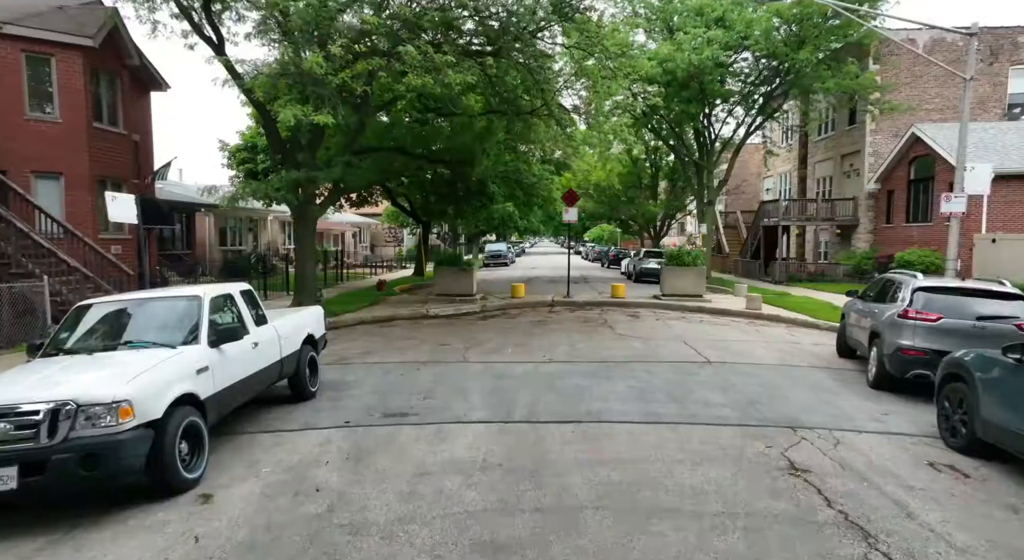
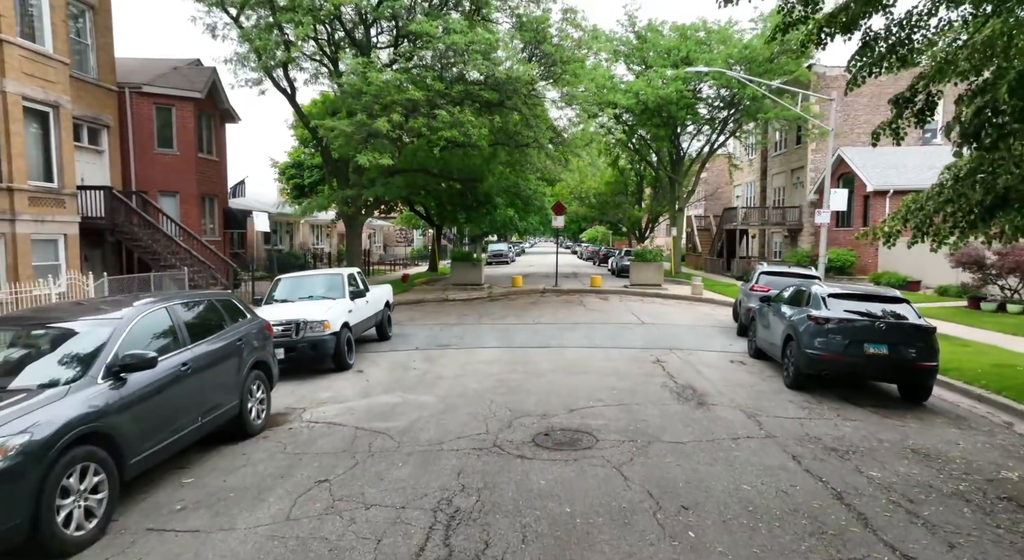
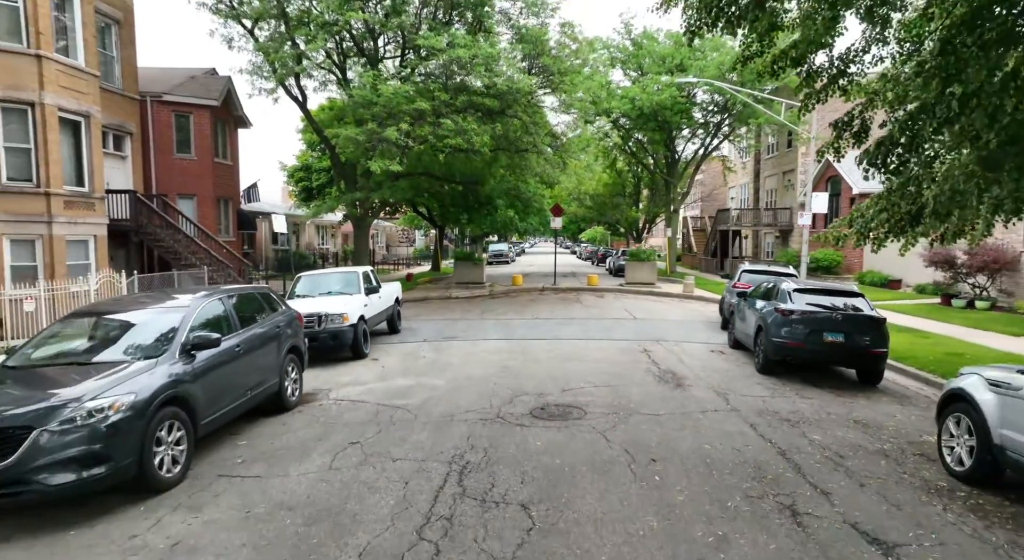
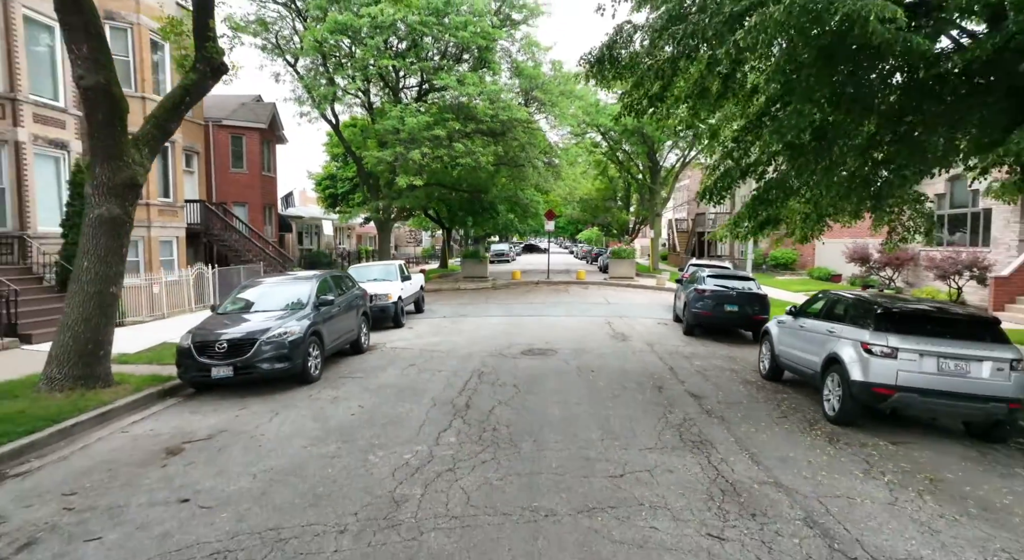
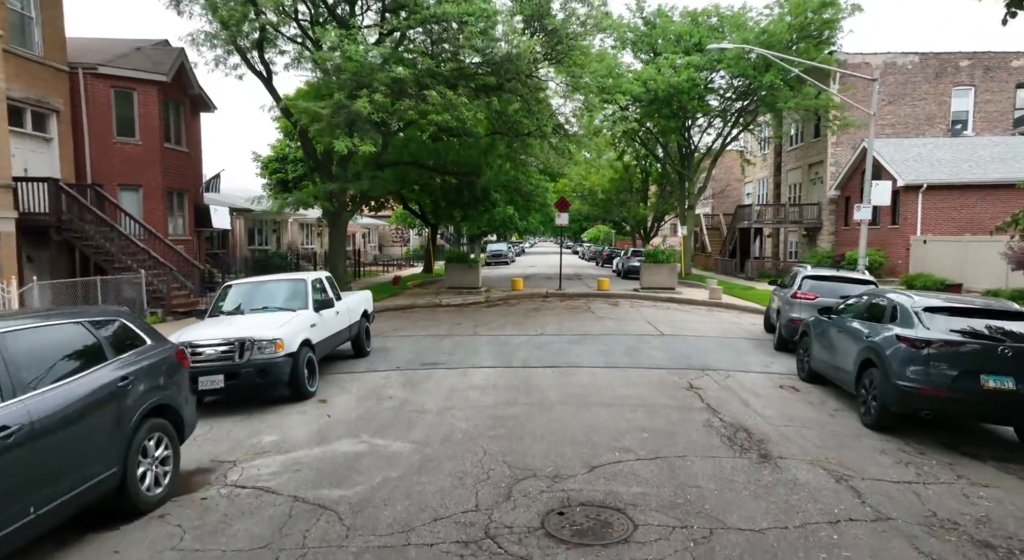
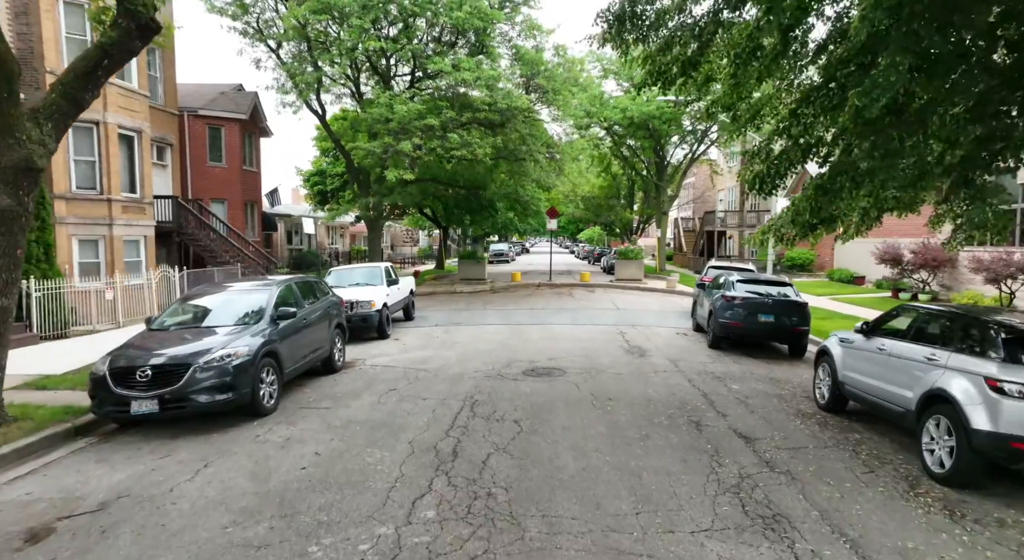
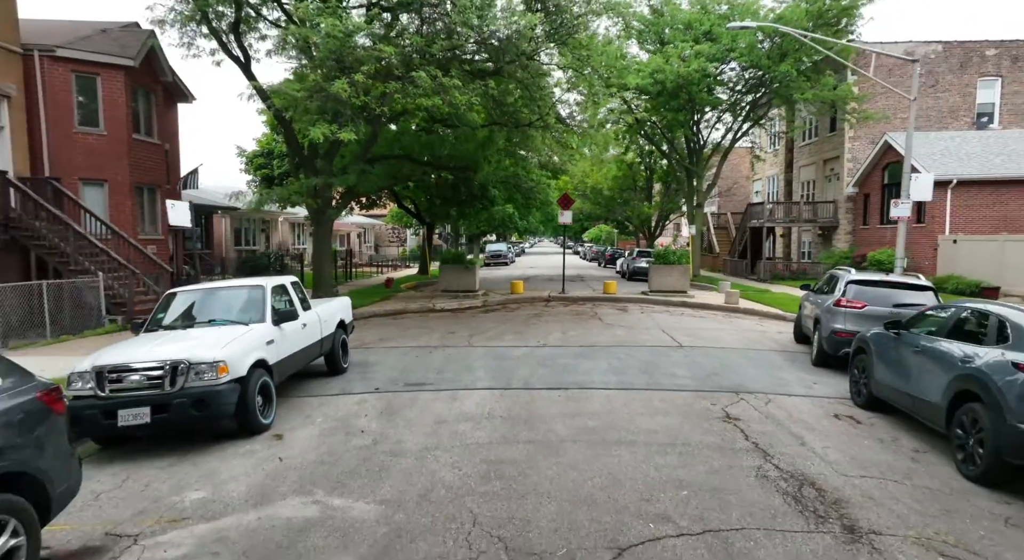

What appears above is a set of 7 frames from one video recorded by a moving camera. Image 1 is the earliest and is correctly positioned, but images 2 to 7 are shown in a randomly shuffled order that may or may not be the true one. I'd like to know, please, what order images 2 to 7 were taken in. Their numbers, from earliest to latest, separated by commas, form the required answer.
7, 5, 2, 3, 6, 4
